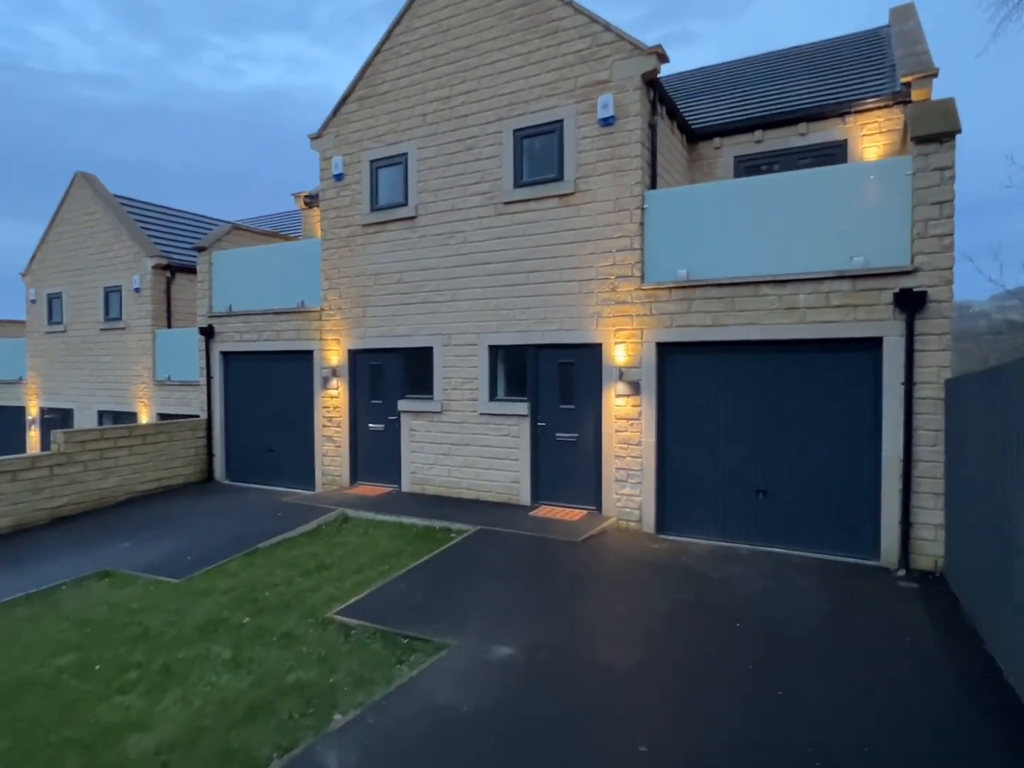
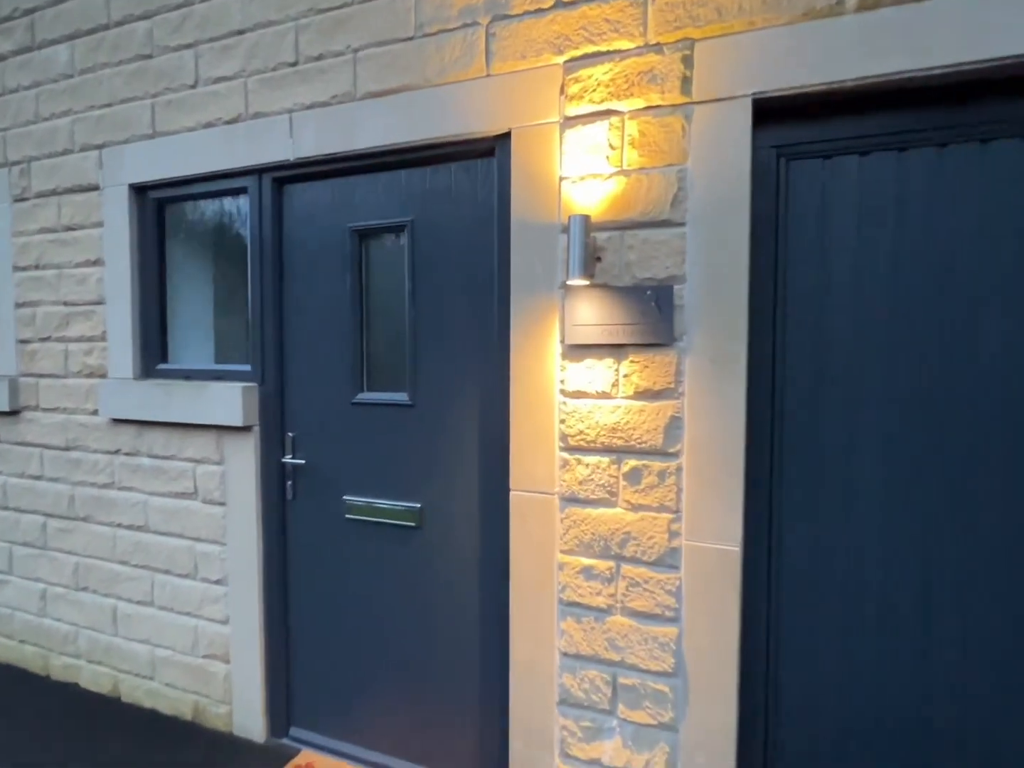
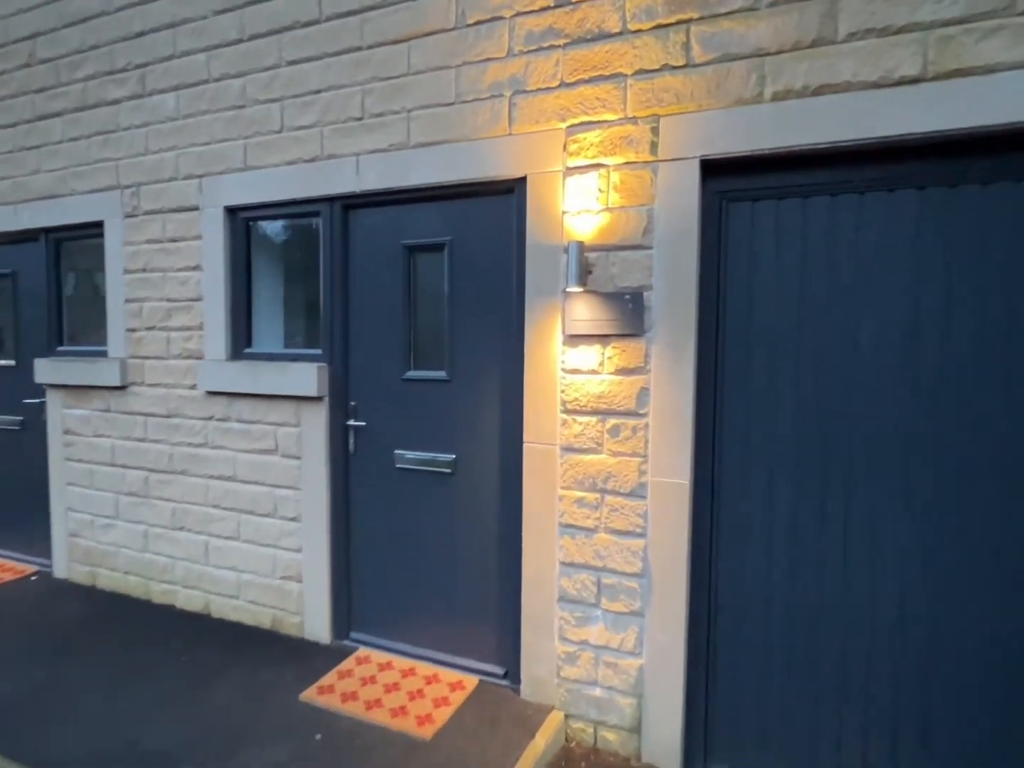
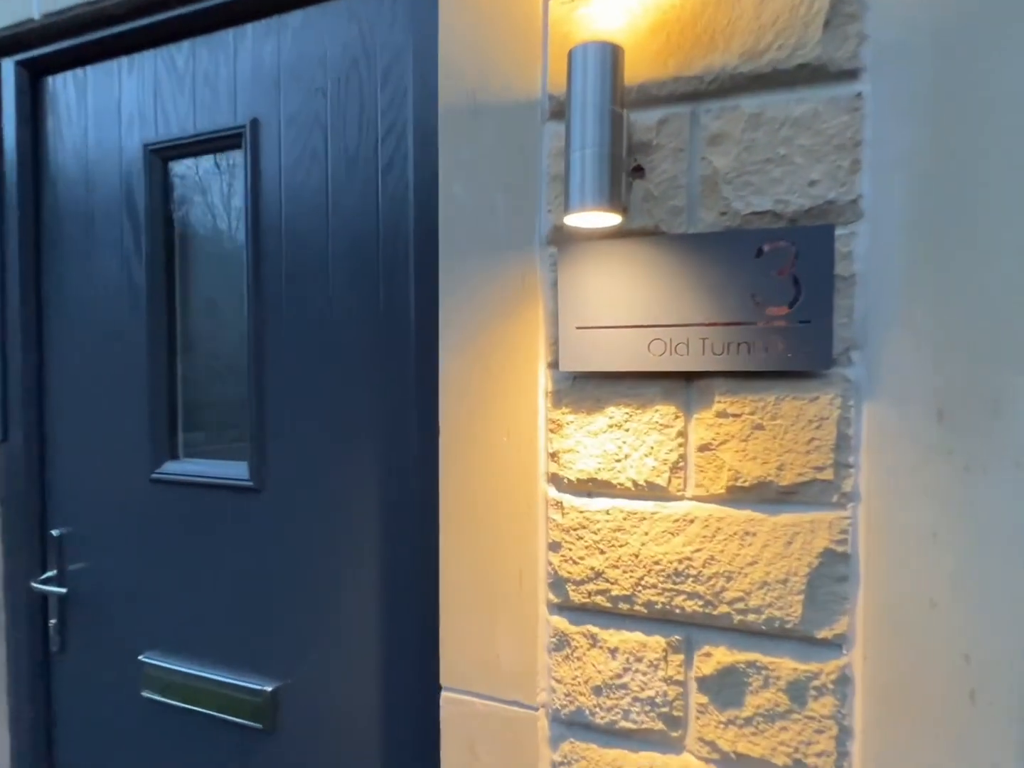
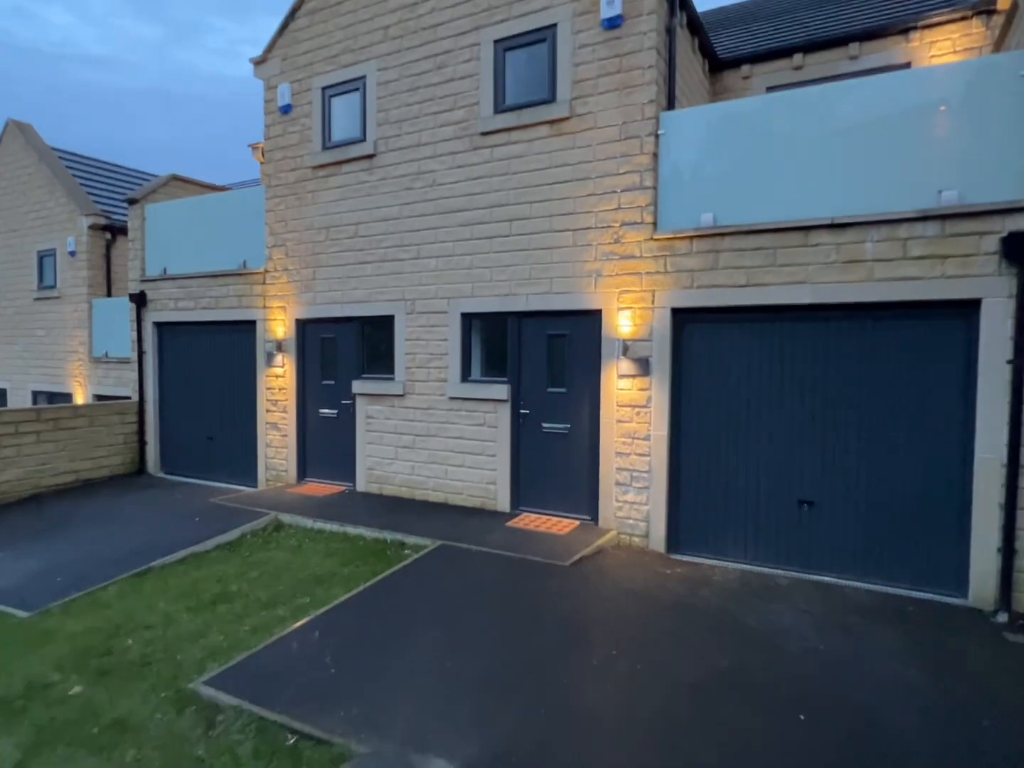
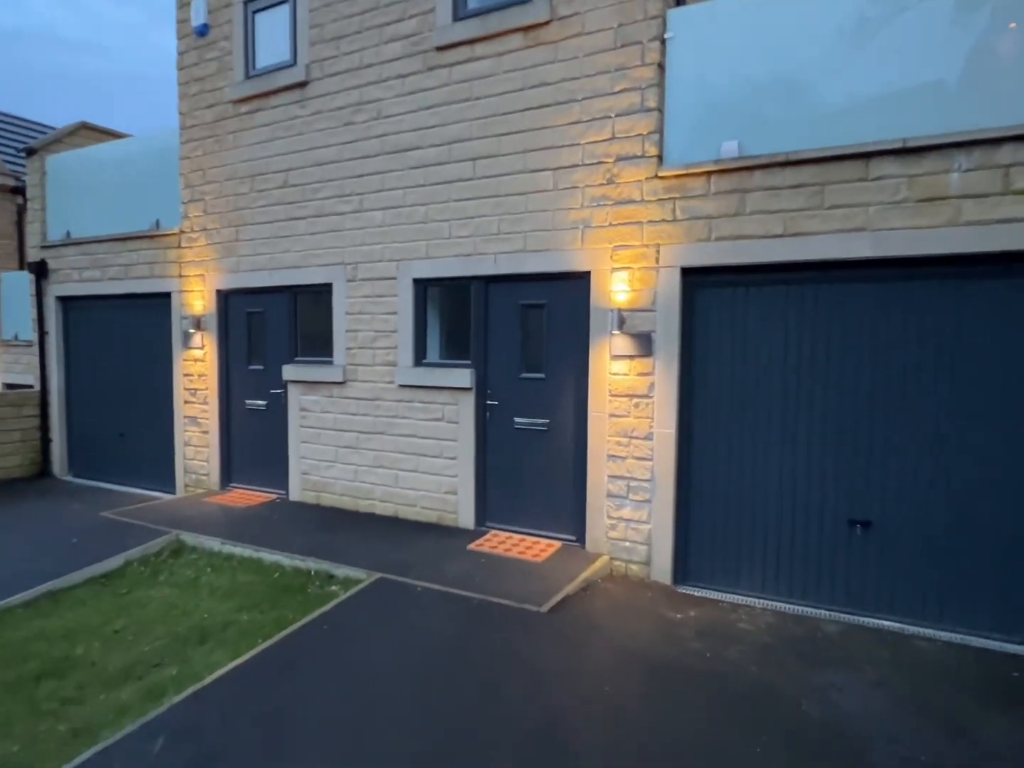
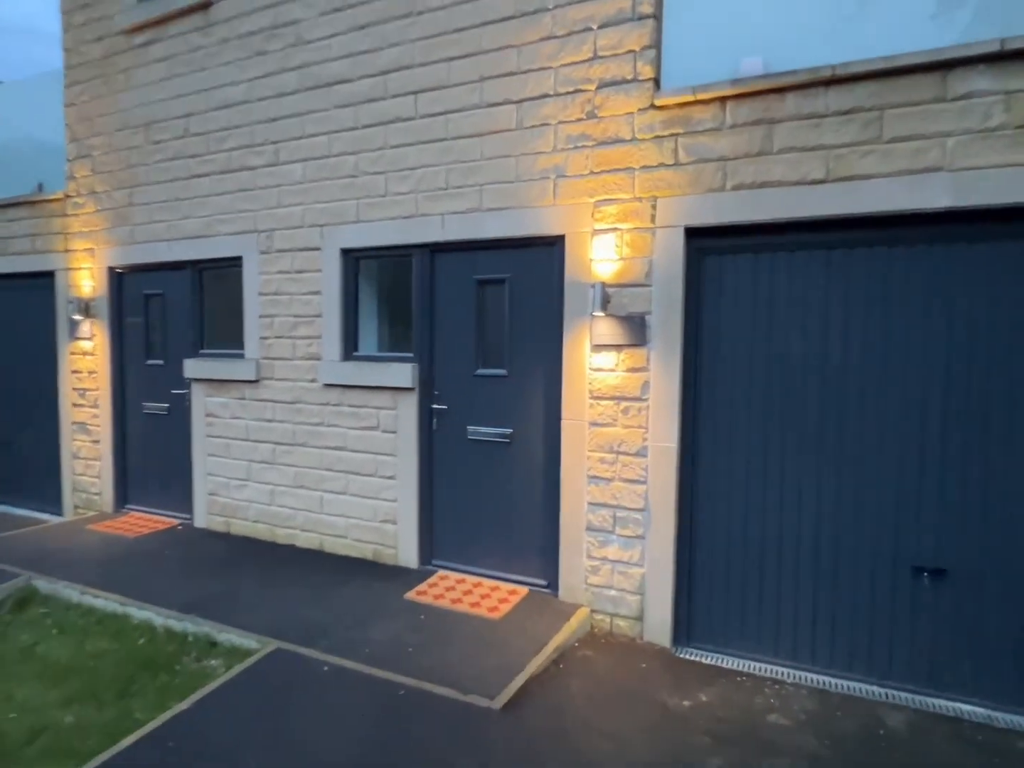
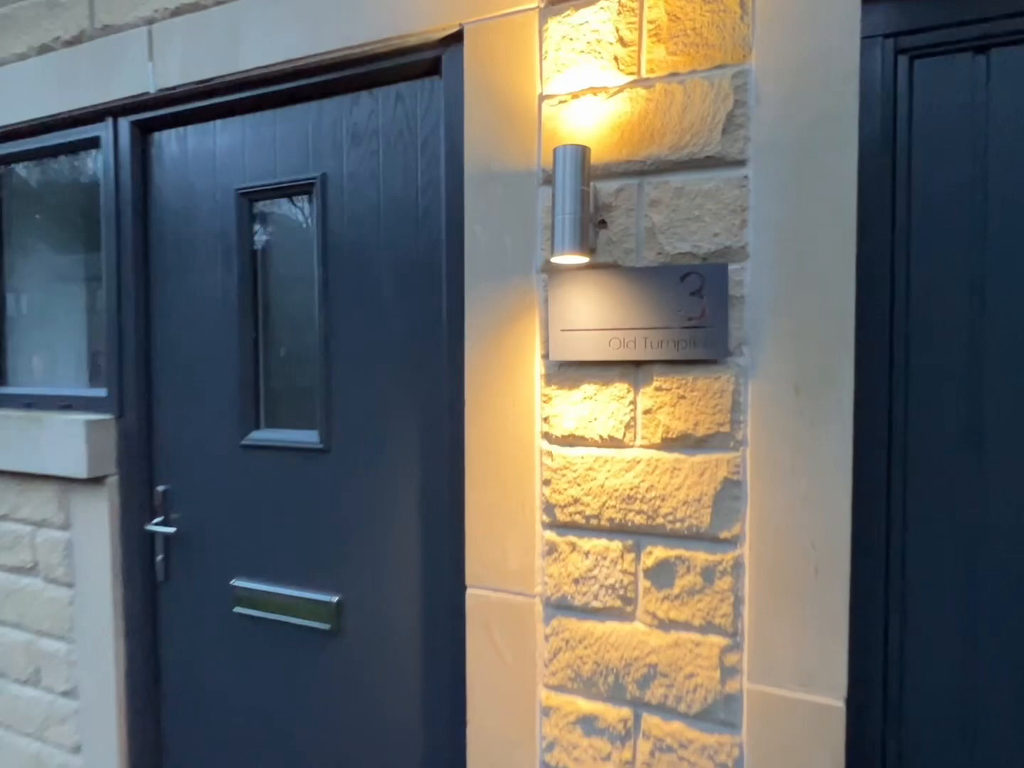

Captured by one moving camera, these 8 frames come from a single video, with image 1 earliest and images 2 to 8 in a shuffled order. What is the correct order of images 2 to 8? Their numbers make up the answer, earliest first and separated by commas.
5, 6, 7, 3, 2, 8, 4
